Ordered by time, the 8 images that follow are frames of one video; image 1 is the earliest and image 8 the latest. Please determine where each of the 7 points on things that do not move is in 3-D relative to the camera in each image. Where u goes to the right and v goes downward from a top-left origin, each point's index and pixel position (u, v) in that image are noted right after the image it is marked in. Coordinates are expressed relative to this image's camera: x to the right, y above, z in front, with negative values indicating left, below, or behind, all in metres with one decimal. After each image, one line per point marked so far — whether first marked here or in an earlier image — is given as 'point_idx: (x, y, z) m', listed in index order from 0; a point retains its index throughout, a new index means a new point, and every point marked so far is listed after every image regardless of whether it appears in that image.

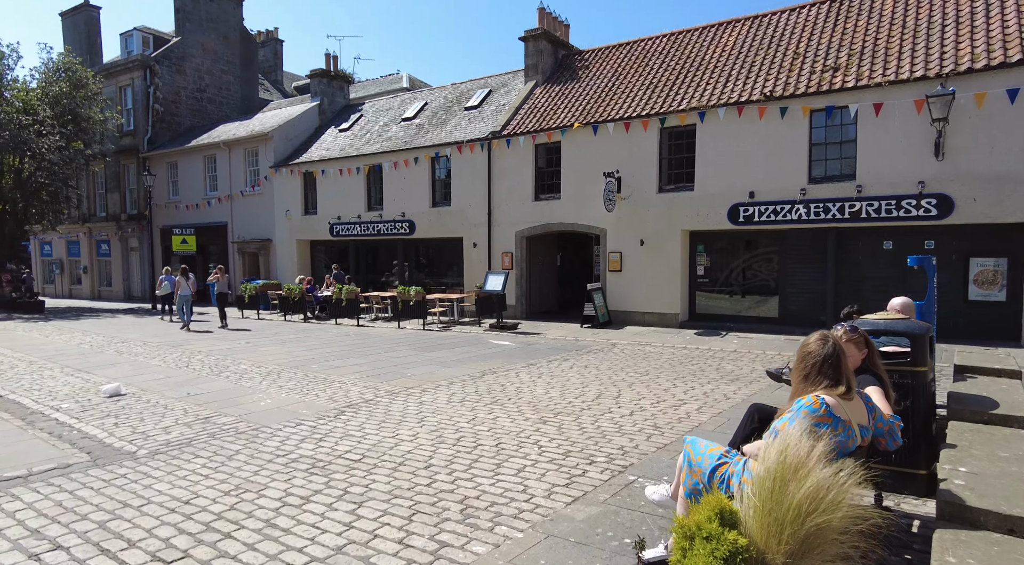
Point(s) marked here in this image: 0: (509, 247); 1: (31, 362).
0: (-0.1, +0.9, +17.0) m
1: (-9.4, -1.6, +13.1) m
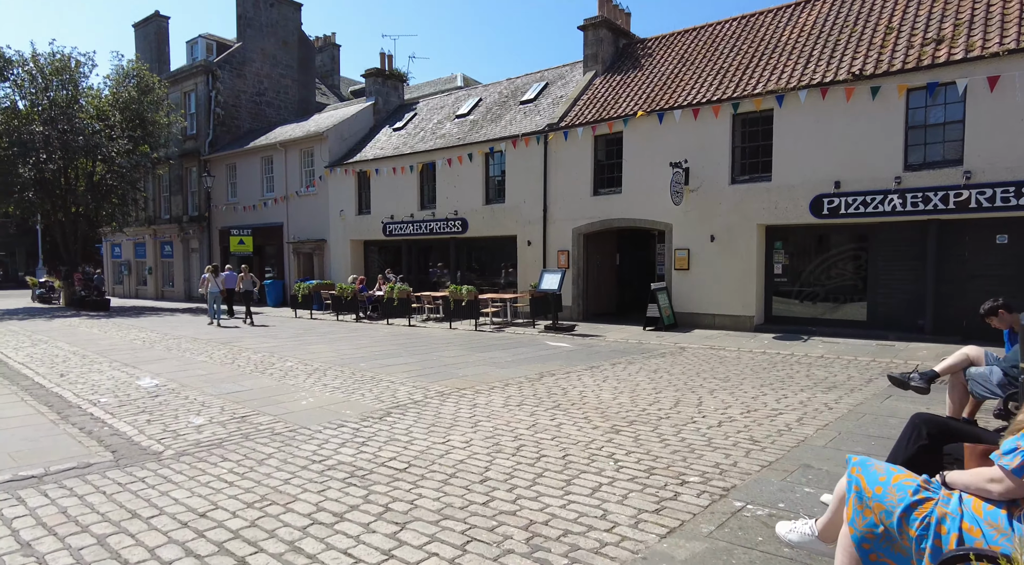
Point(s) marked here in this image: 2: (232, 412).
0: (+1.3, +0.9, +16.2) m
1: (-8.3, -1.4, +13.0) m
2: (-3.0, -1.4, +7.2) m
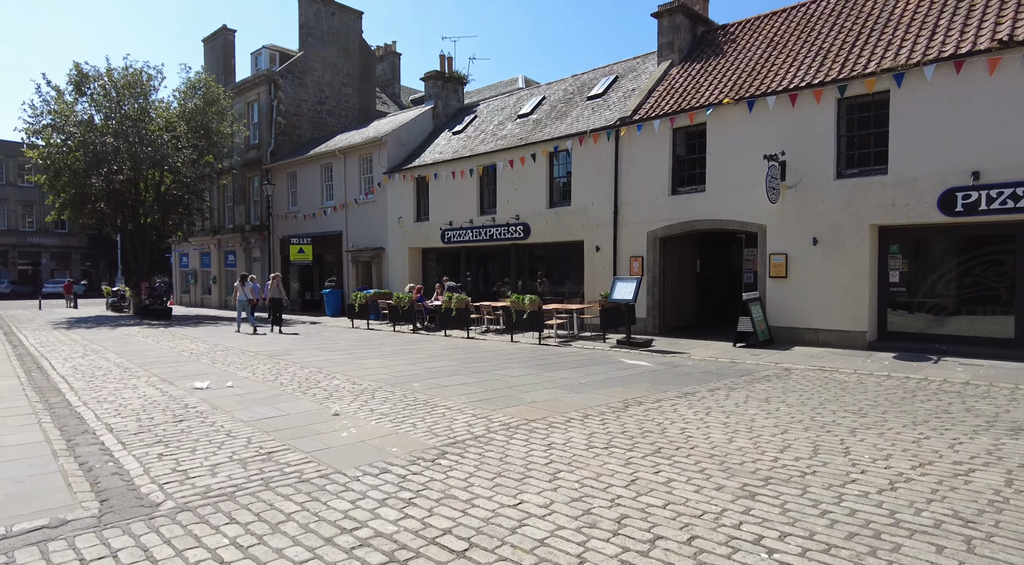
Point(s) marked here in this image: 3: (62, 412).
0: (+2.8, +0.7, +14.6) m
1: (-7.0, -1.6, +12.2) m
2: (-2.3, -1.5, +6.0) m
3: (-5.6, -1.6, +8.4) m
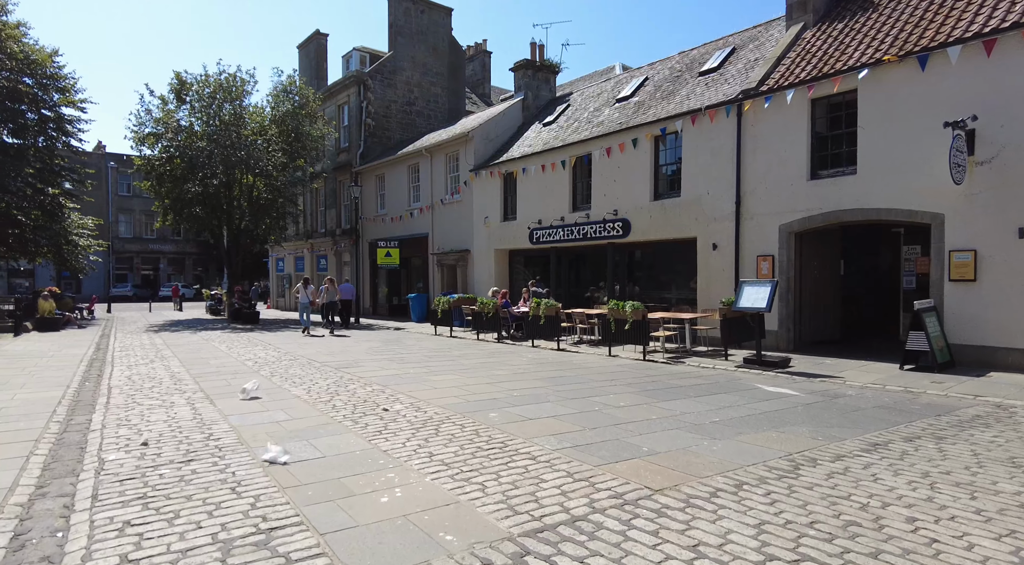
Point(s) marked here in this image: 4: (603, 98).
0: (+4.6, +0.6, +12.0) m
1: (-5.4, -1.6, +11.0) m
2: (-1.6, -1.4, +4.2) m
3: (-4.5, -1.6, +6.9) m
4: (+2.6, +5.3, +19.4) m
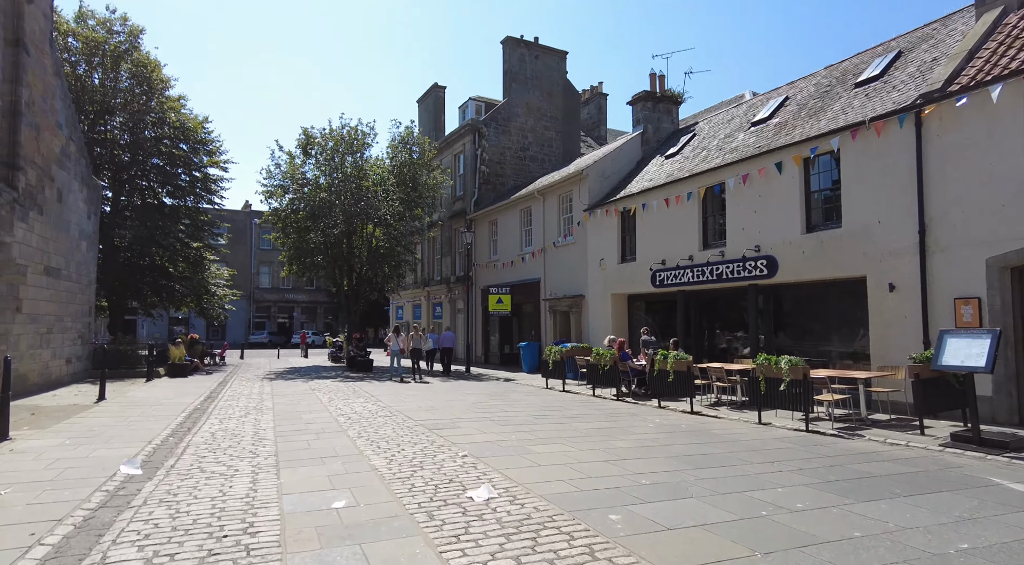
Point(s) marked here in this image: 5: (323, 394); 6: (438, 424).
0: (+6.4, -0.1, +9.3) m
1: (-3.7, -2.3, +9.9) m
2: (-1.1, -1.6, +2.5) m
3: (-3.5, -2.0, +5.7) m
4: (+5.7, +4.1, +17.2) m
5: (-5.0, -2.9, +17.7) m
6: (-1.2, -2.3, +10.8) m
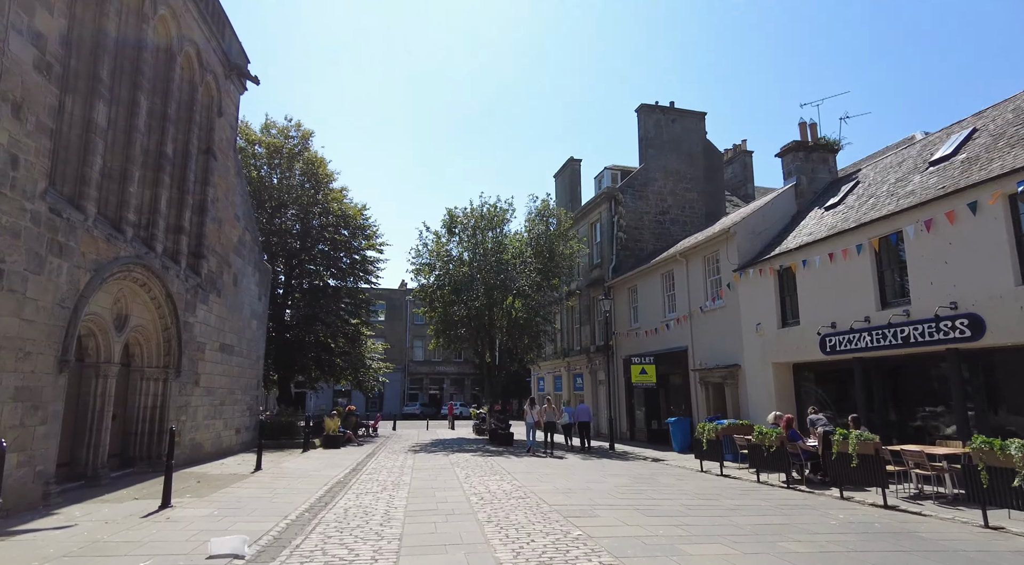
0: (+8.0, -0.7, +7.0) m
1: (-1.7, -3.3, +9.4) m
2: (-0.7, -1.8, +1.7) m
3: (-2.4, -2.6, +5.3) m
4: (+8.9, +2.6, +15.2) m
5: (-1.3, -4.8, +17.2) m
6: (+0.9, -3.3, +9.7) m
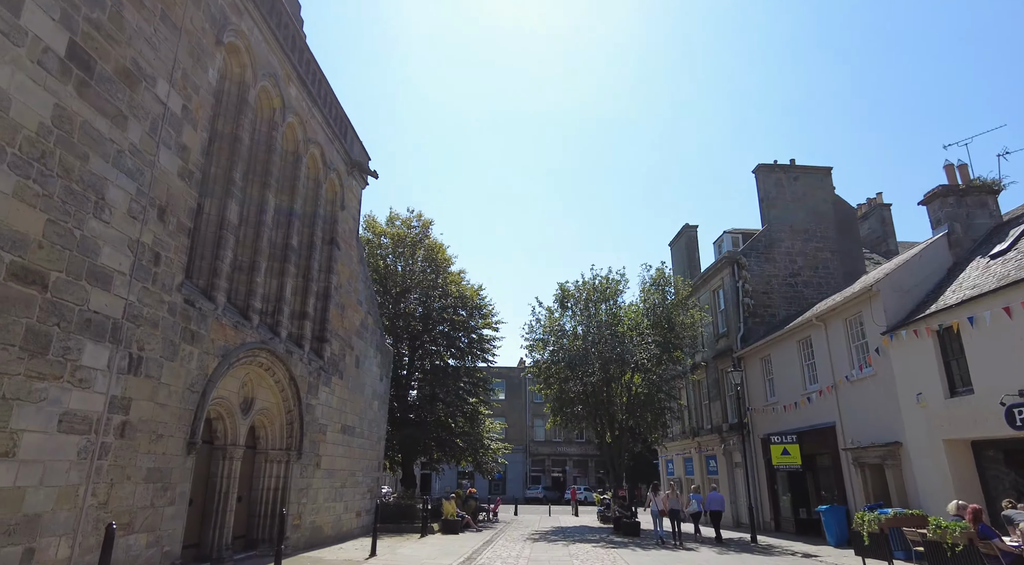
0: (+8.8, -0.9, +4.5) m
1: (-0.3, -4.2, +8.2) m
2: (-0.7, -1.8, +0.8) m
3: (-1.7, -3.1, +4.5) m
4: (+11.1, +1.6, +12.8) m
5: (+1.6, -6.5, +15.6) m
6: (+2.4, -4.1, +8.1) m
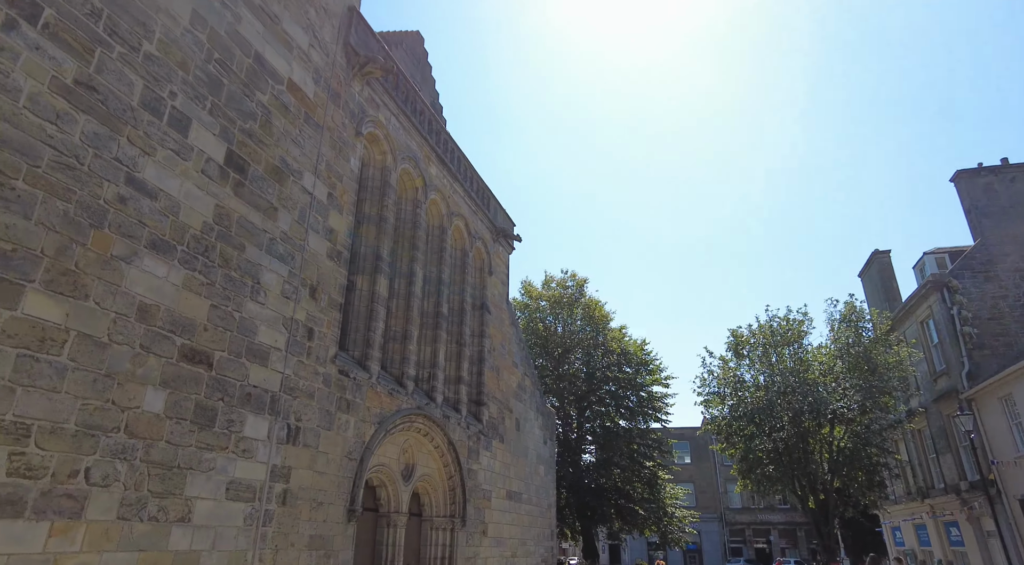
0: (+7.9, +0.2, +1.3) m
1: (+0.6, -4.4, +7.0) m
2: (-2.1, -1.4, +0.2) m
3: (-1.9, -3.1, +3.9) m
4: (+12.3, +2.2, +8.8) m
5: (+4.7, -7.1, +13.2) m
6: (+3.1, -3.9, +6.1) m
